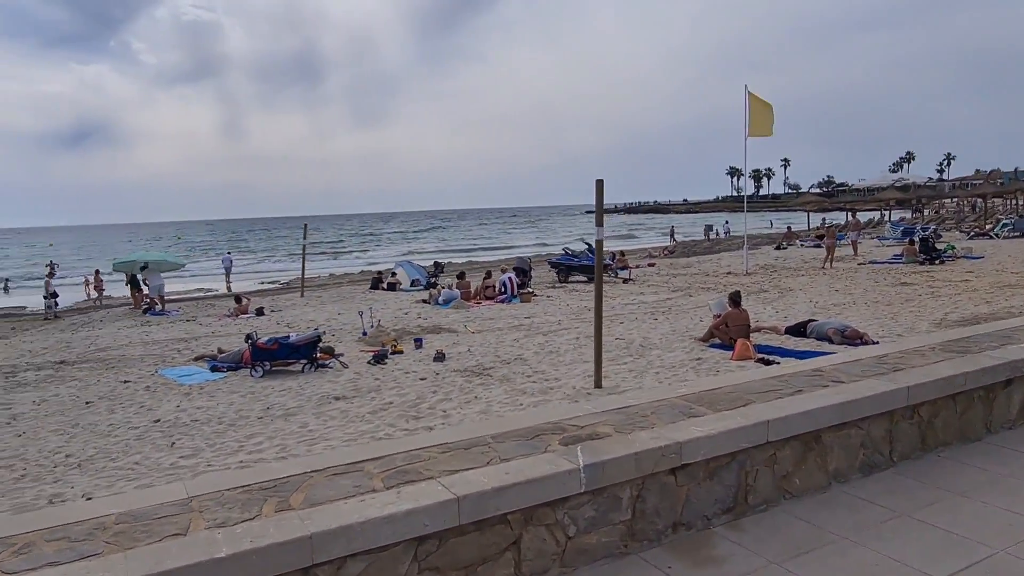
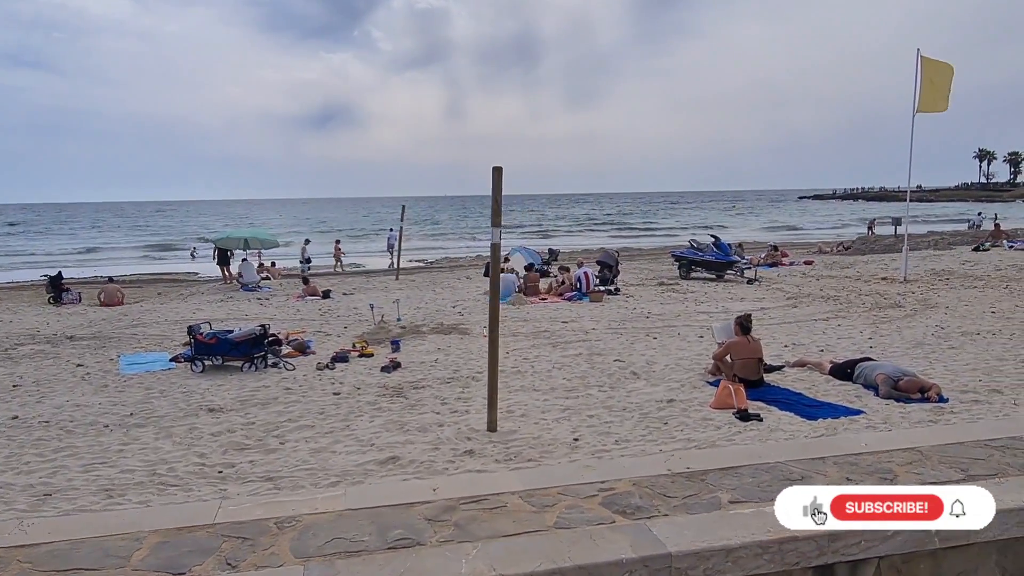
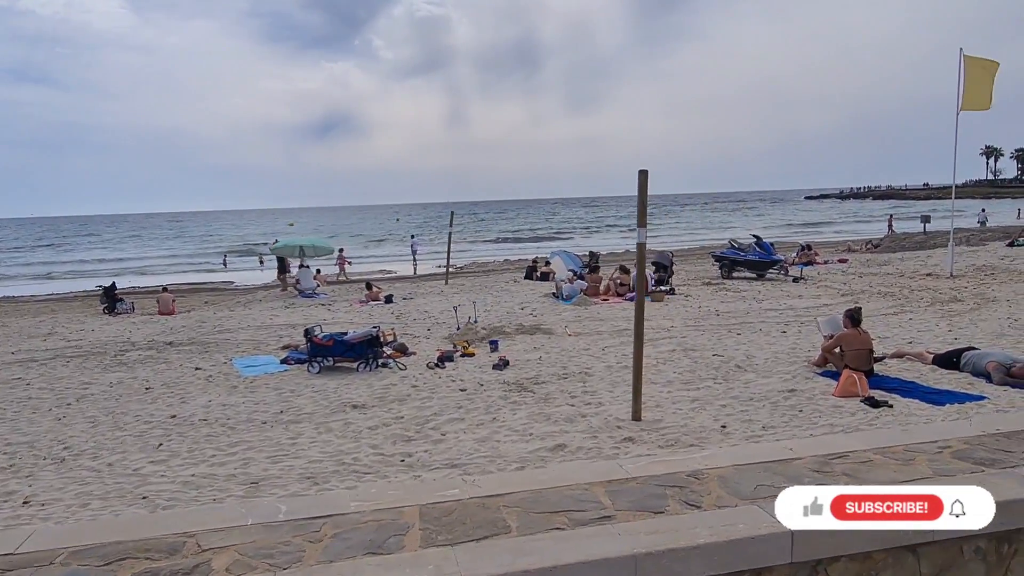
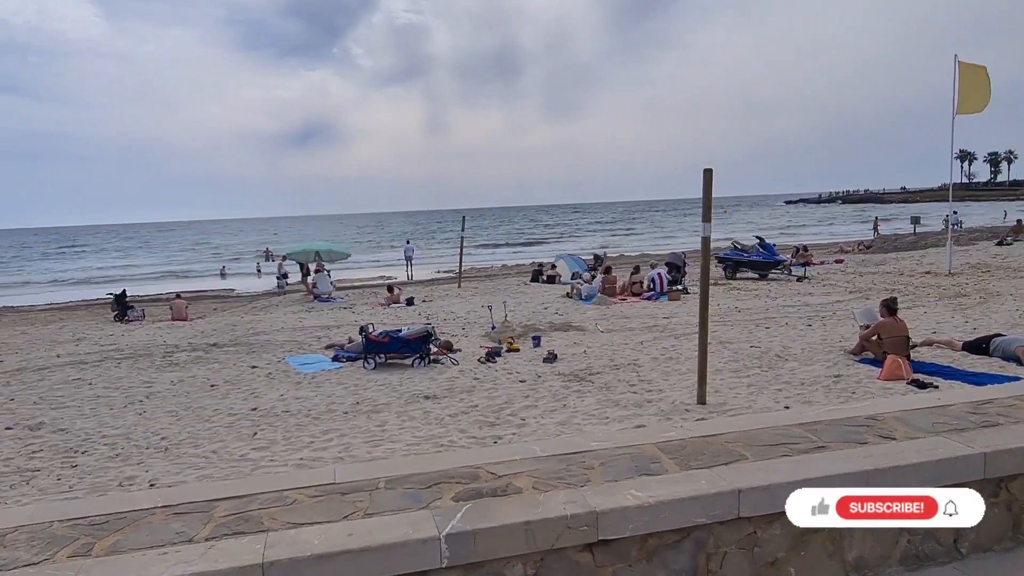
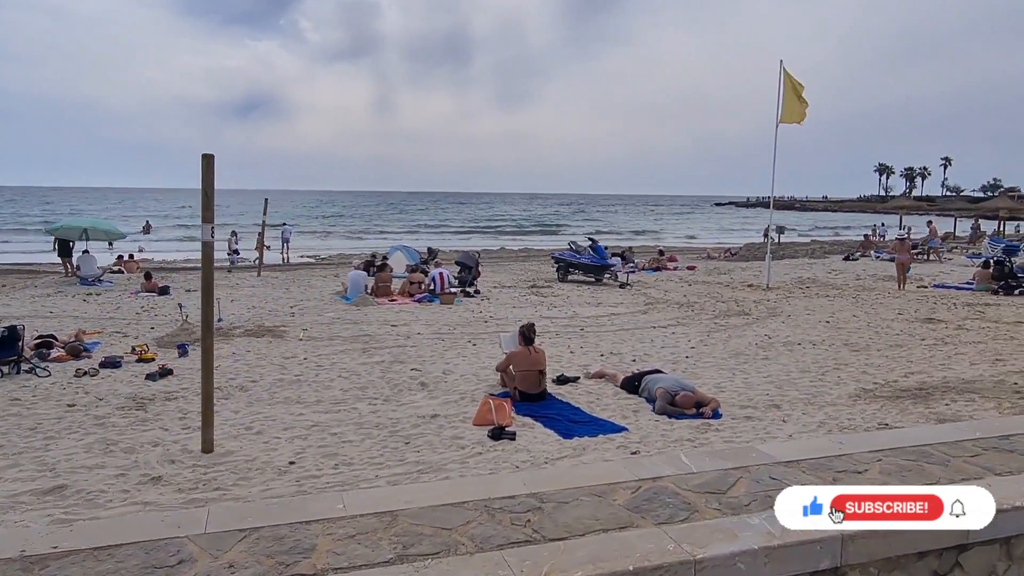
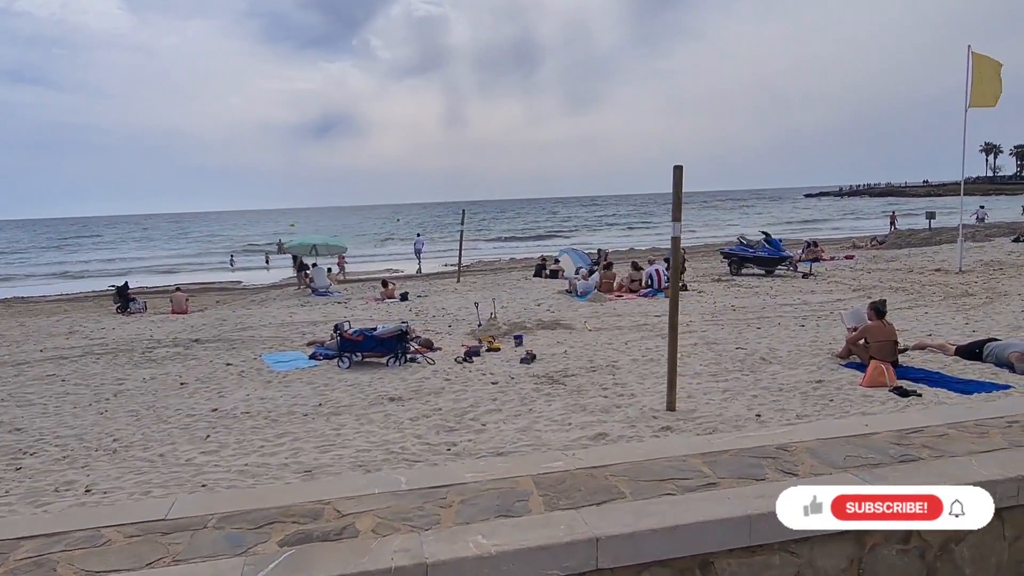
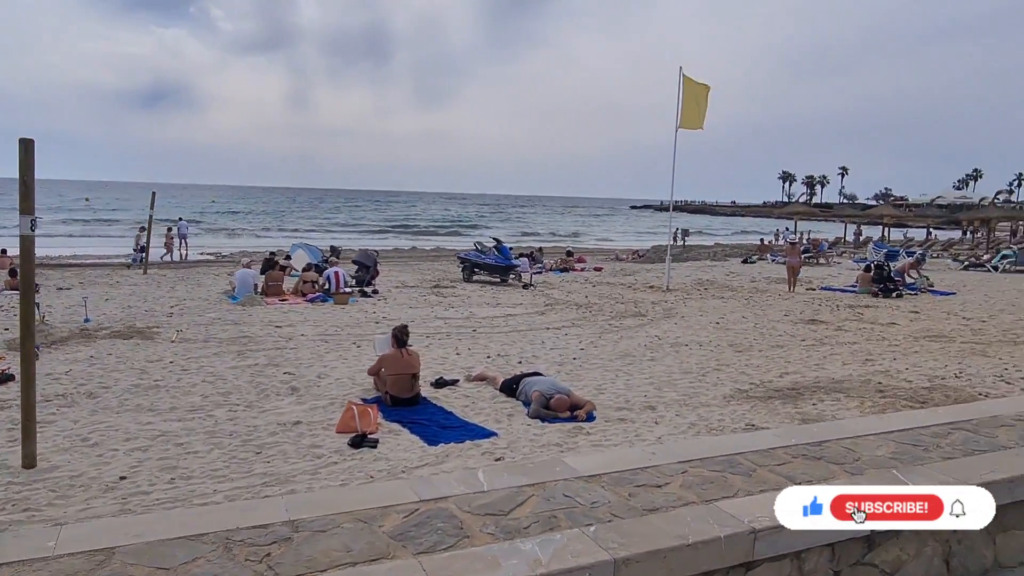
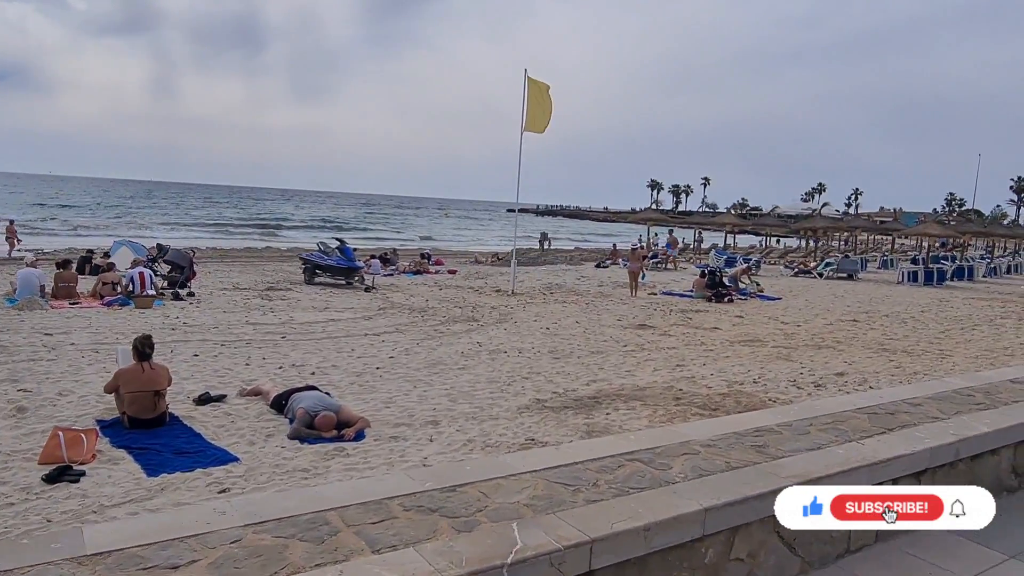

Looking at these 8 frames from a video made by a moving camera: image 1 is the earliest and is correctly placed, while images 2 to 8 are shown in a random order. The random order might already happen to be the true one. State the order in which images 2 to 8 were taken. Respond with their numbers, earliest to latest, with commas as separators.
4, 6, 3, 2, 5, 7, 8
